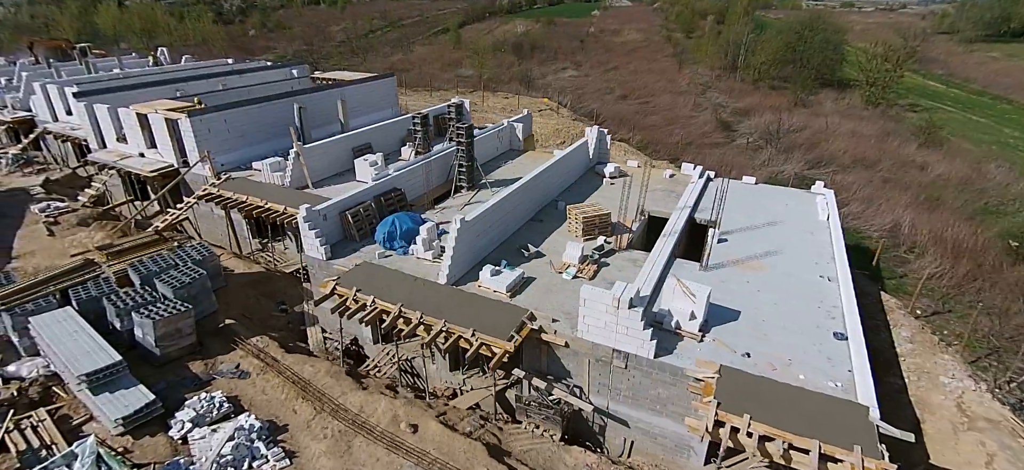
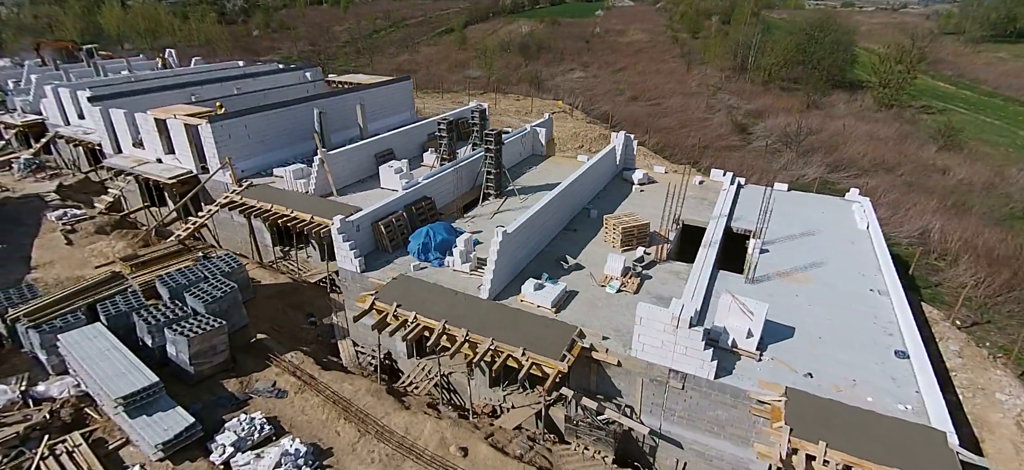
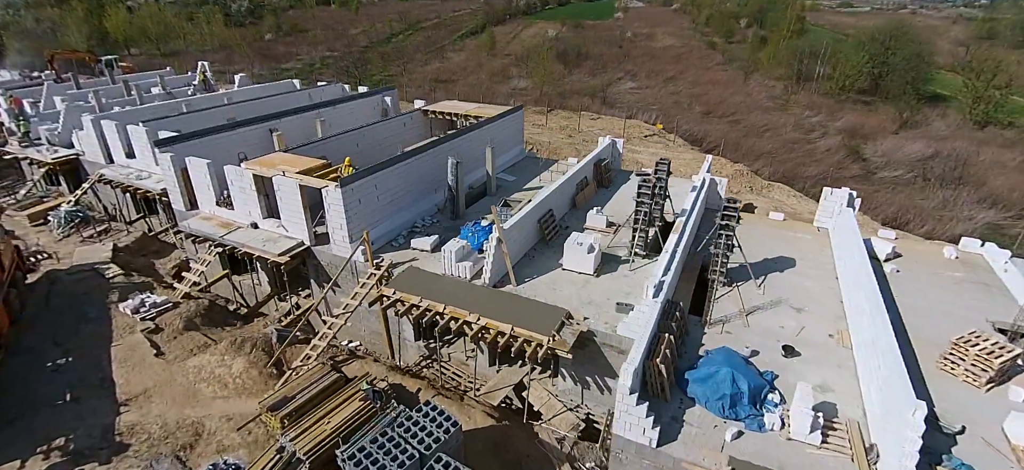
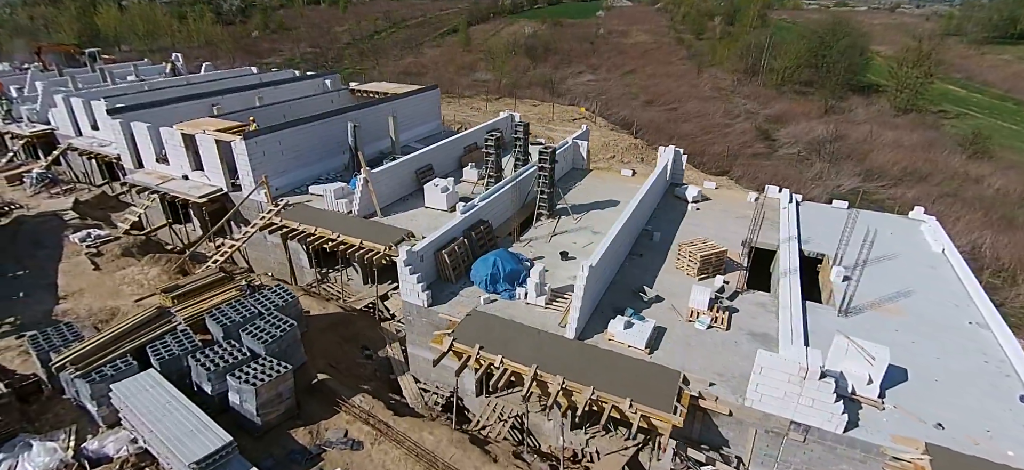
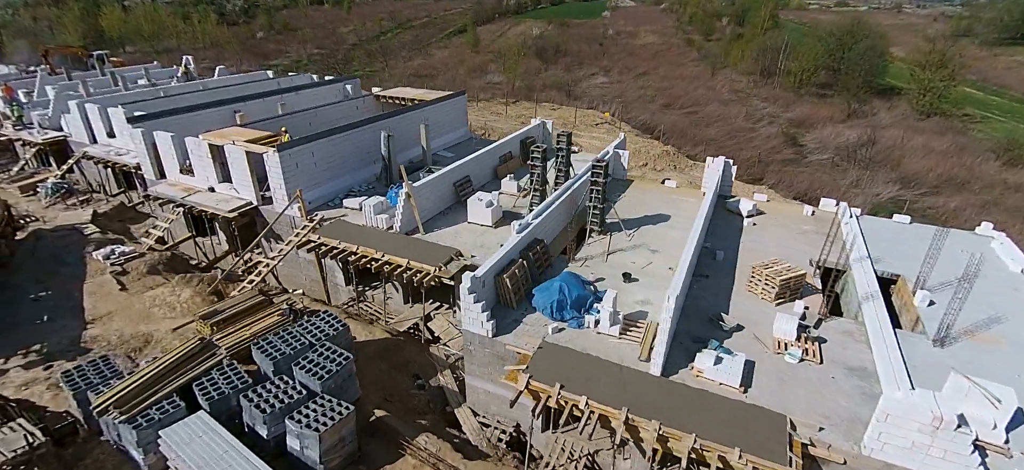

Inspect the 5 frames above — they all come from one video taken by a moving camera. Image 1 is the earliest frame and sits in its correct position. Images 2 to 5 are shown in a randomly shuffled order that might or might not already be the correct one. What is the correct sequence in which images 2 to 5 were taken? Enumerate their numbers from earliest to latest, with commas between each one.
2, 4, 5, 3
